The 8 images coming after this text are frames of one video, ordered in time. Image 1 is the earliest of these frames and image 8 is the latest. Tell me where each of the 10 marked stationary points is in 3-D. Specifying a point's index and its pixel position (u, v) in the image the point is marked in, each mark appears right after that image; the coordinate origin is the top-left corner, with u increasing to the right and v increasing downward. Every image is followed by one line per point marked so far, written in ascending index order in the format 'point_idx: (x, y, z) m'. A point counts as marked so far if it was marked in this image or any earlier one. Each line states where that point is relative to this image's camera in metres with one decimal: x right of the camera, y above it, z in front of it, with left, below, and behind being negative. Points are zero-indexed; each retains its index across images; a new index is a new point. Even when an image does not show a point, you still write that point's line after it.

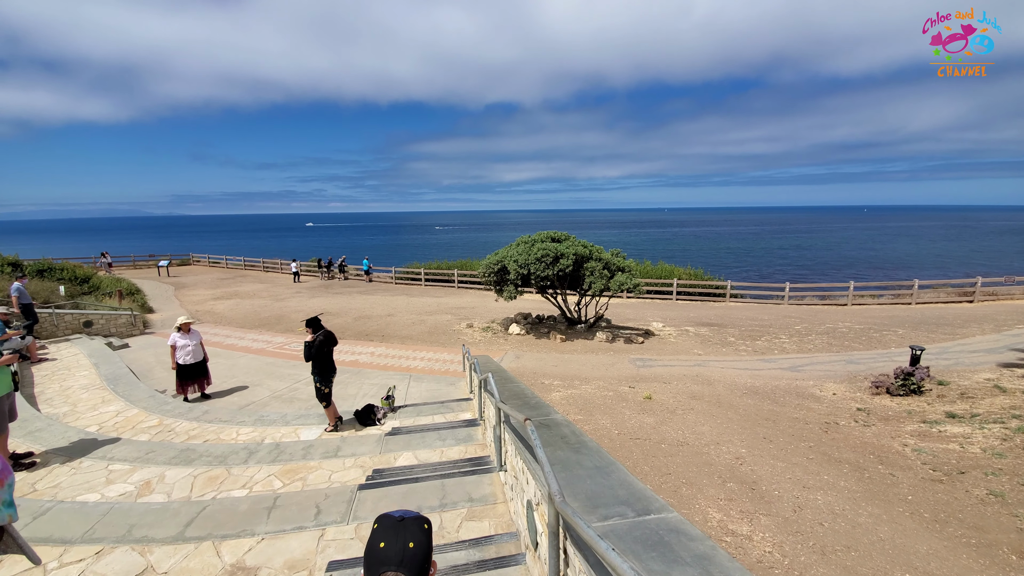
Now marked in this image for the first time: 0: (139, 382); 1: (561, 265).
0: (-8.9, -2.2, +10.2) m
1: (+1.6, +0.8, +13.6) m
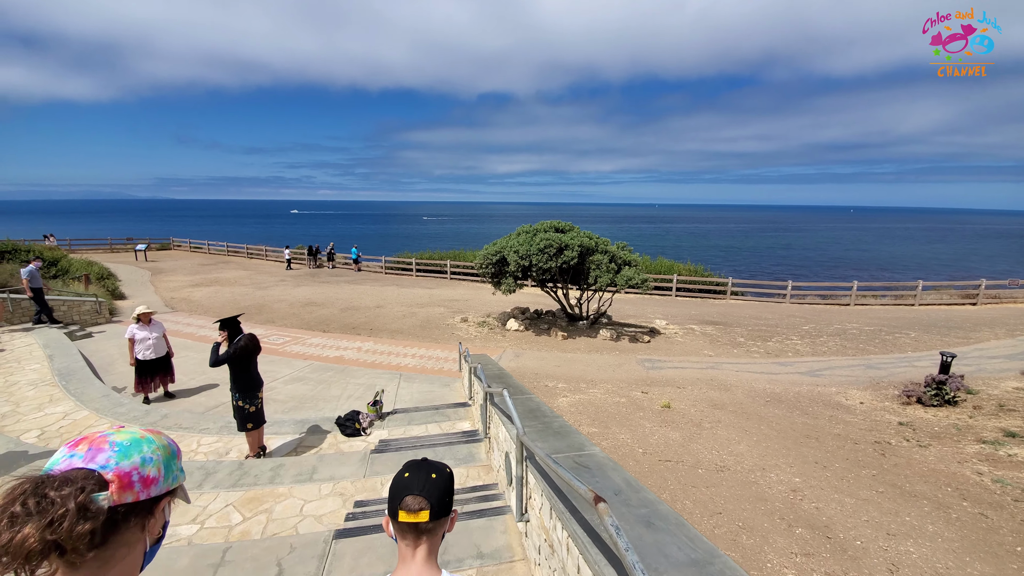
0: (-8.8, -1.9, +9.1) m
1: (+1.6, +0.9, +12.6) m
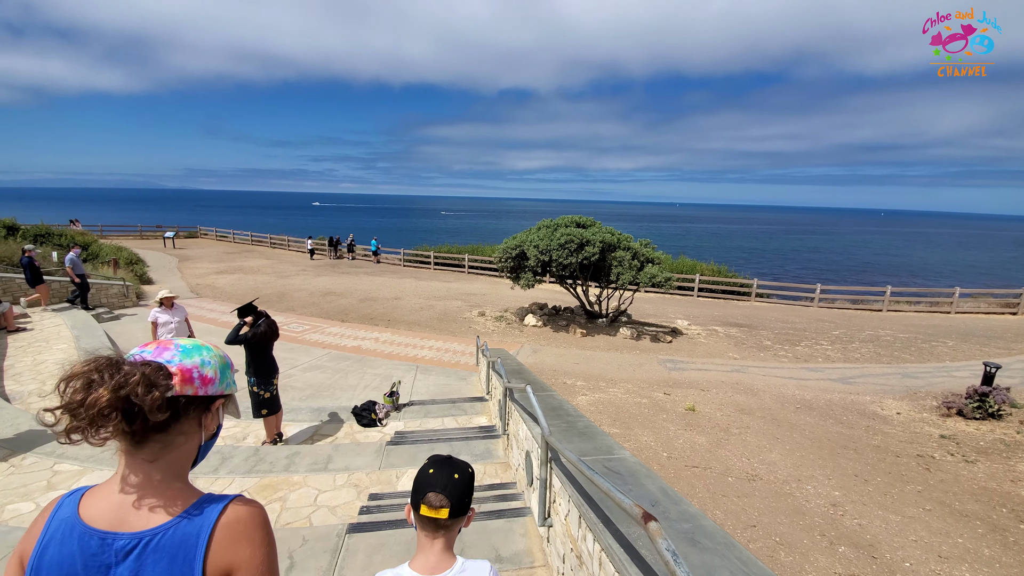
0: (-8.4, -1.5, +9.2) m
1: (+2.2, +1.0, +12.4) m
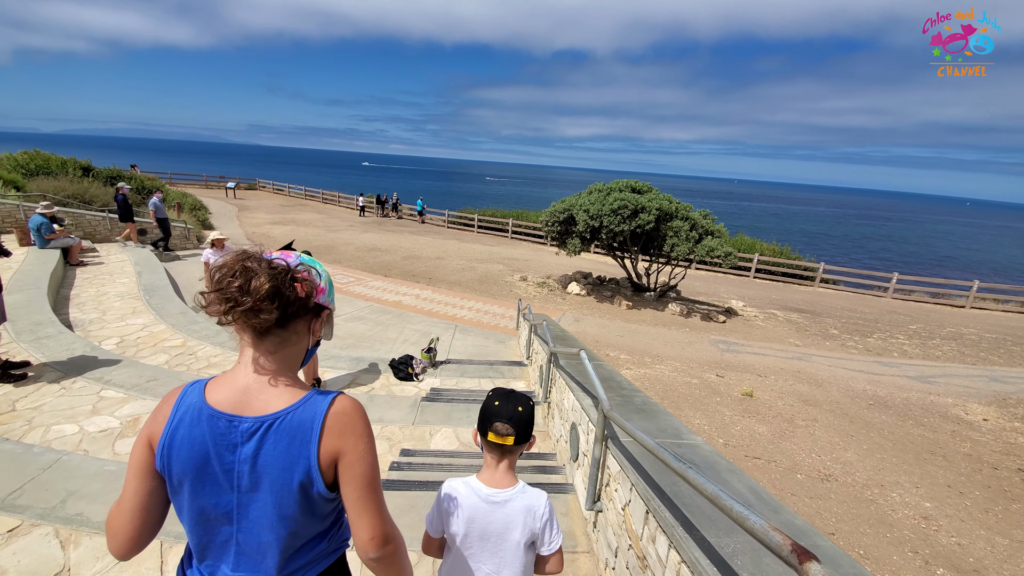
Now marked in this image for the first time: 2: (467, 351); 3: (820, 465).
0: (-7.5, -0.2, +9.6) m
1: (+3.5, +1.9, +11.5) m
2: (-0.9, -1.3, +8.6) m
3: (+3.3, -1.9, +4.6) m
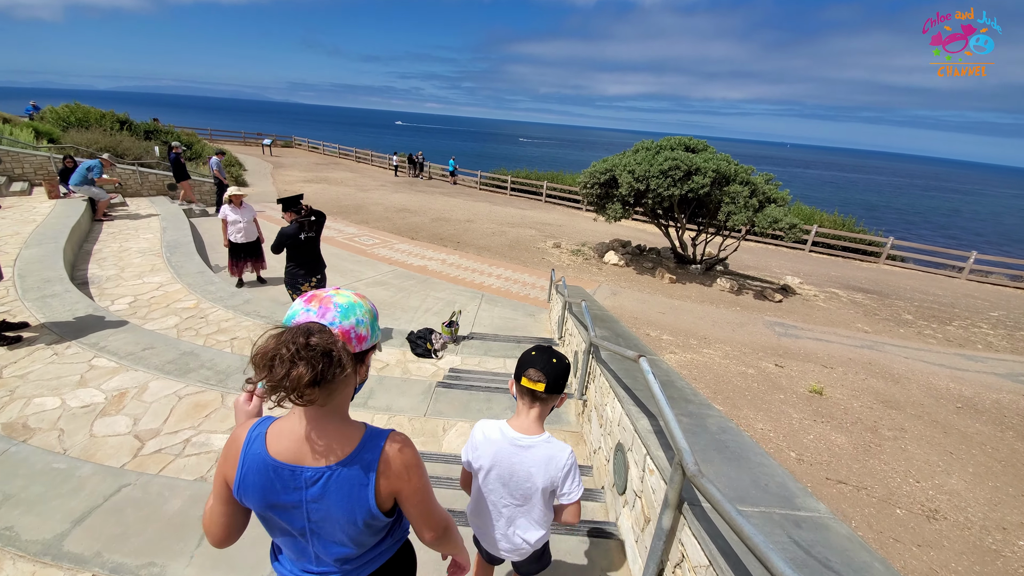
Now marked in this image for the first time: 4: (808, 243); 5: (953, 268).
0: (-6.8, +0.7, +9.2) m
1: (+4.3, +2.5, +10.2) m
2: (-0.3, -0.7, +7.9) m
3: (+3.6, -1.8, +3.7) m
4: (+13.6, +2.1, +19.6) m
5: (+20.1, +0.9, +19.5) m
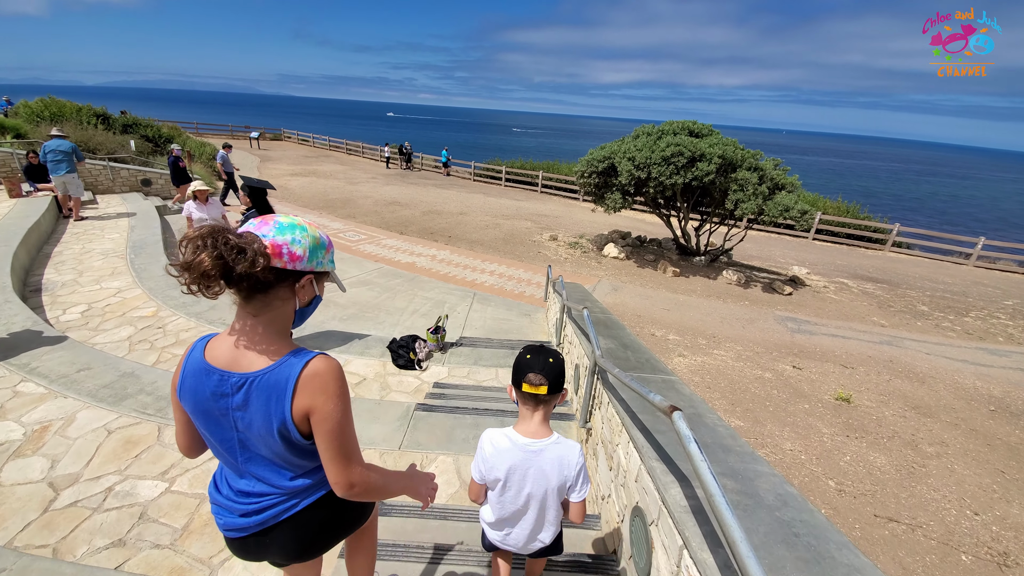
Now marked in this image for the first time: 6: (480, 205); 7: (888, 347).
0: (-7.0, +0.7, +8.5) m
1: (+4.2, +2.7, +9.6) m
2: (-0.4, -0.7, +7.2) m
3: (+3.5, -1.8, +3.1) m
4: (+13.4, +2.6, +19.0) m
5: (+19.9, +1.5, +18.9) m
6: (-1.5, +3.9, +19.7) m
7: (+7.2, -1.1, +8.1) m
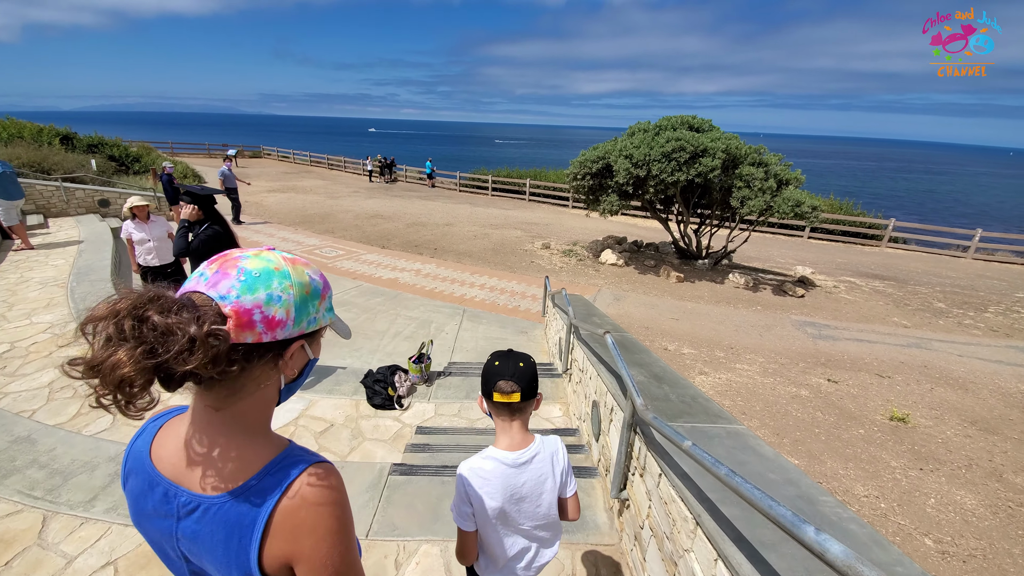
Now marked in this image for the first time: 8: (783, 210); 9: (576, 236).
0: (-7.1, +0.1, +7.6) m
1: (+3.9, +2.5, +8.9) m
2: (-0.5, -0.9, +6.4) m
3: (+3.6, -1.8, +2.4) m
4: (+12.9, +2.6, +18.6) m
5: (+19.4, +1.8, +18.6) m
6: (-2.0, +3.3, +19.0) m
7: (+7.1, -1.1, +7.4) m
8: (+5.6, +1.6, +8.9) m
9: (+2.2, +1.8, +14.7) m
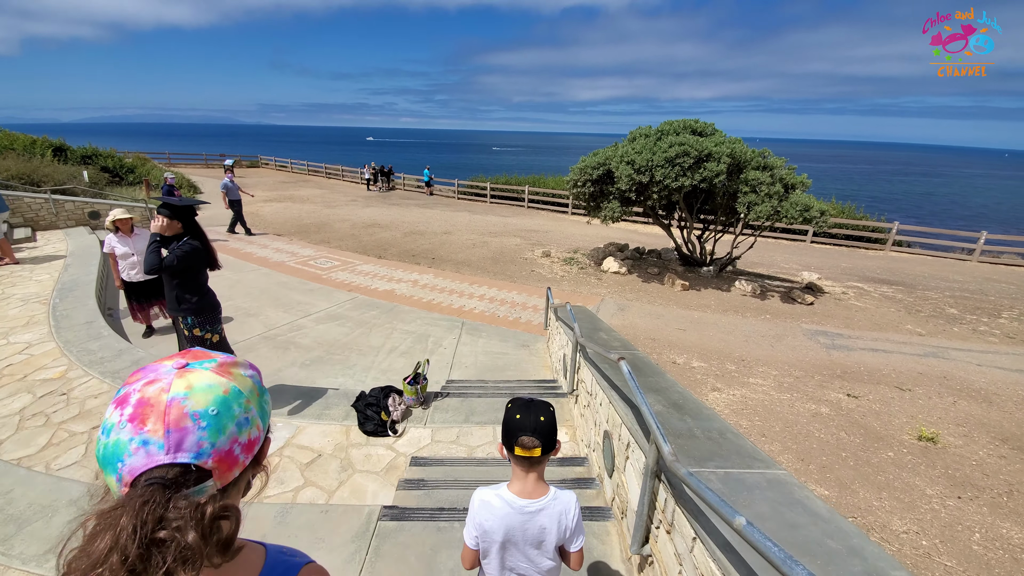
0: (-7.1, -0.1, +7.3) m
1: (+3.9, +2.4, +8.7) m
2: (-0.5, -1.1, +6.1) m
3: (+3.6, -1.9, +2.1) m
4: (+12.9, +2.4, +18.4) m
5: (+19.4, +1.6, +18.4) m
6: (-2.1, +2.9, +18.7) m
7: (+7.1, -1.2, +7.2) m
8: (+5.6, +1.4, +8.7) m
9: (+2.2, +1.5, +14.4) m
